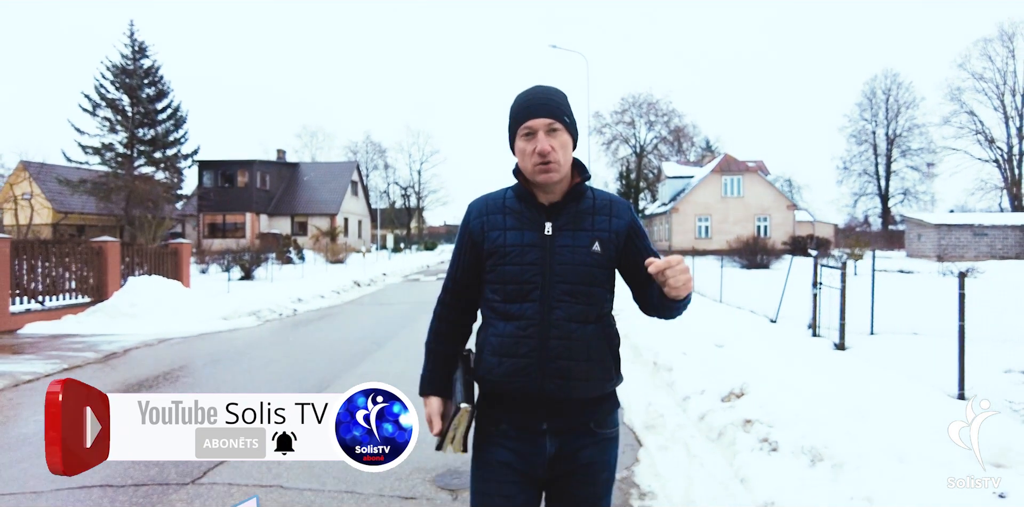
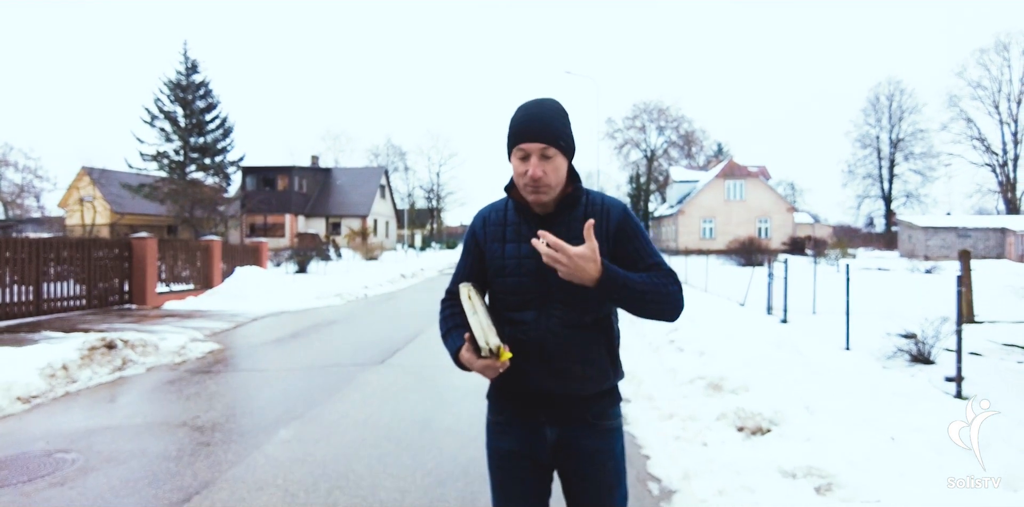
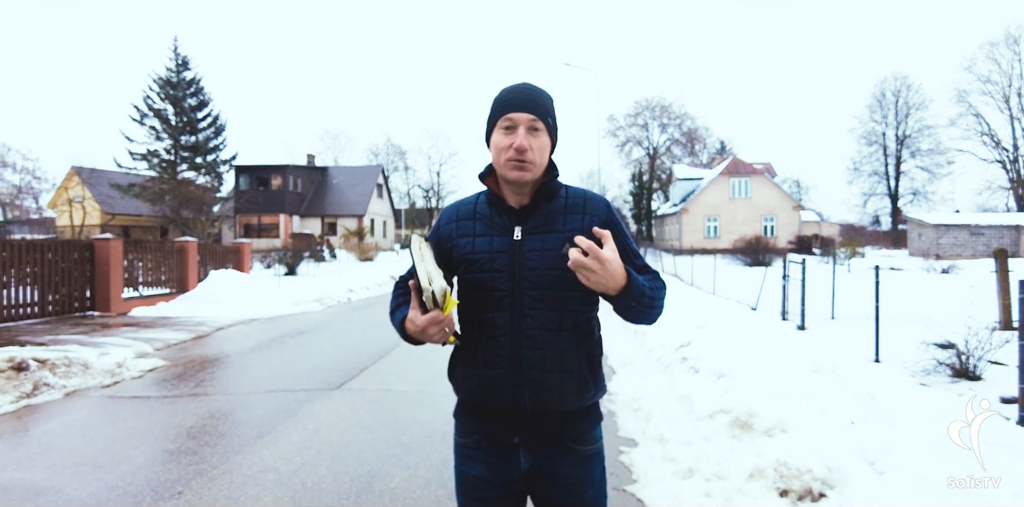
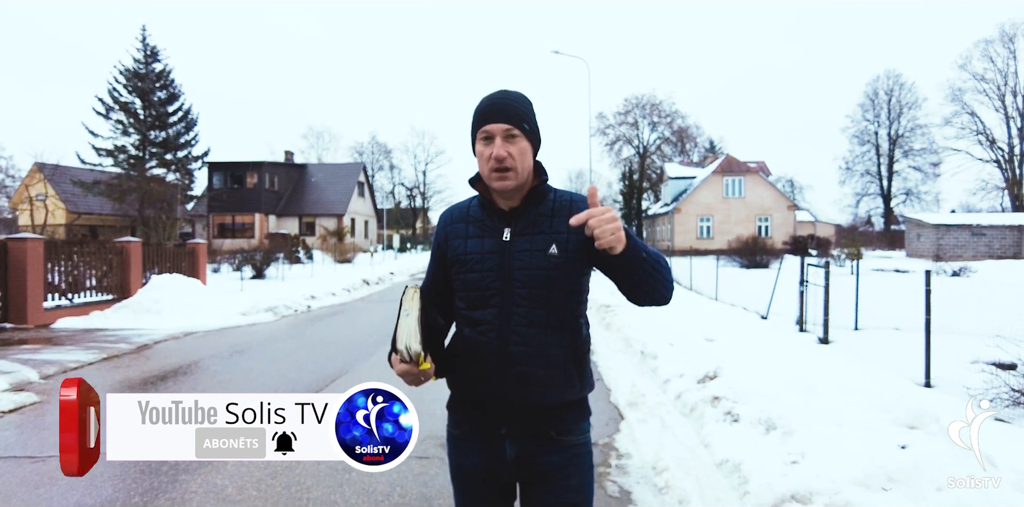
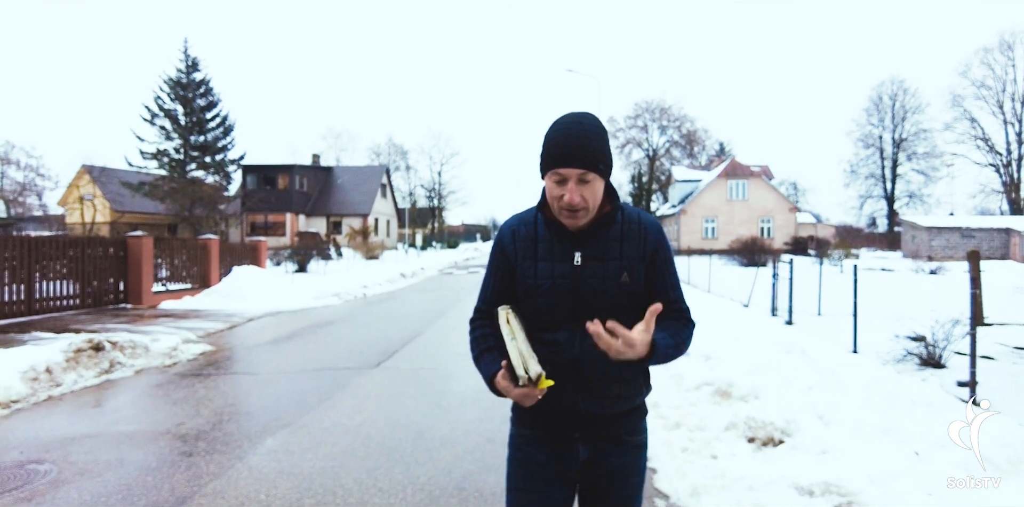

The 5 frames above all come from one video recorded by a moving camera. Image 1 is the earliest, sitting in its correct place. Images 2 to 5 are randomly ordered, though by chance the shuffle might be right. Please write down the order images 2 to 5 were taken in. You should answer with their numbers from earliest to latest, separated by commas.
4, 3, 5, 2
